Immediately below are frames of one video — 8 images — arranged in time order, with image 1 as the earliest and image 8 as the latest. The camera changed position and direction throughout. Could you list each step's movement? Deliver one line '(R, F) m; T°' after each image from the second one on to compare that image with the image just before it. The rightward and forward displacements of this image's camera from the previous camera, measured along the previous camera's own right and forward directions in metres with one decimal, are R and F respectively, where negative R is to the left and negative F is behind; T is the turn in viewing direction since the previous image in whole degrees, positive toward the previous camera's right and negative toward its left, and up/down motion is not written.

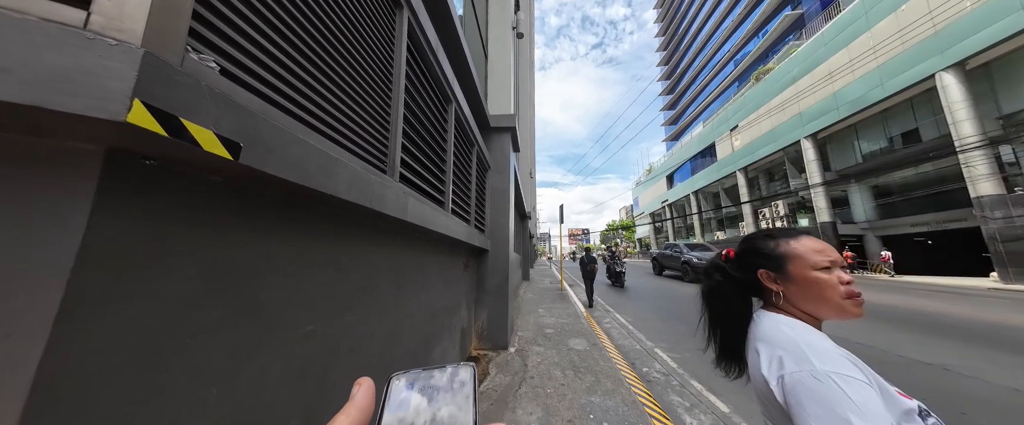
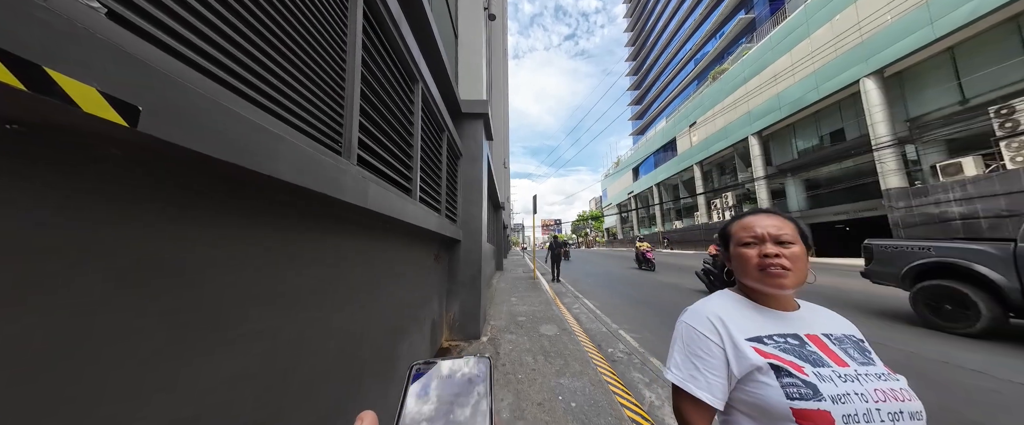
(0.0, +0.1) m; +6°
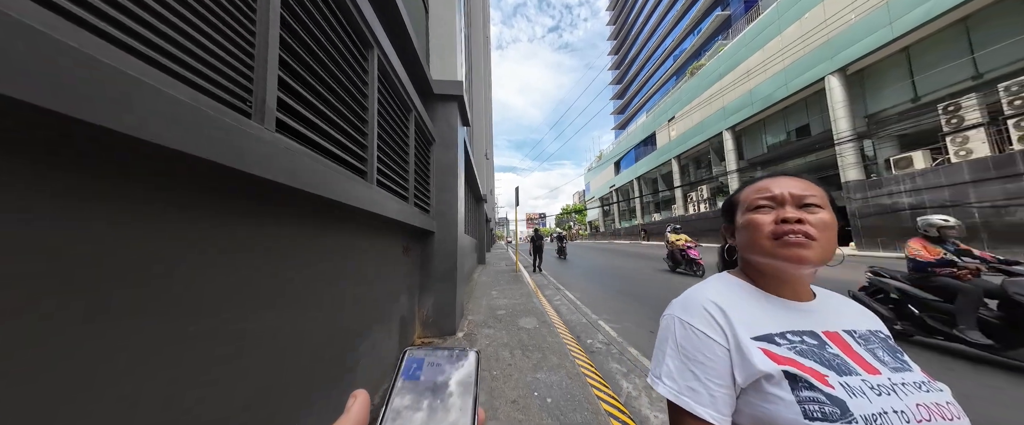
(+0.1, +0.2) m; +4°
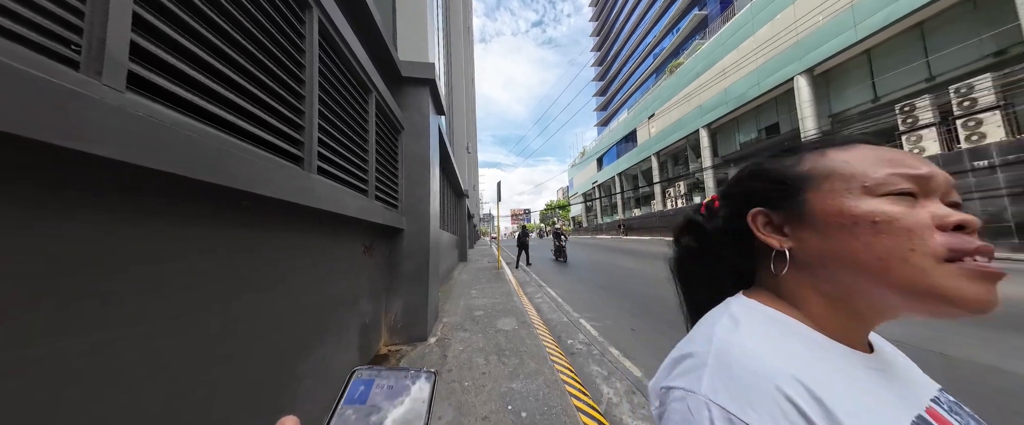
(+0.1, +0.2) m; +4°
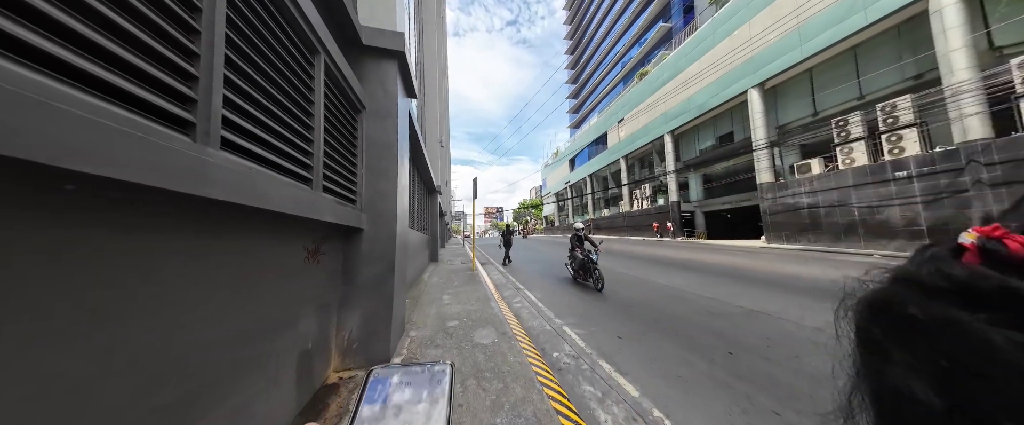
(-0.1, +0.4) m; +7°
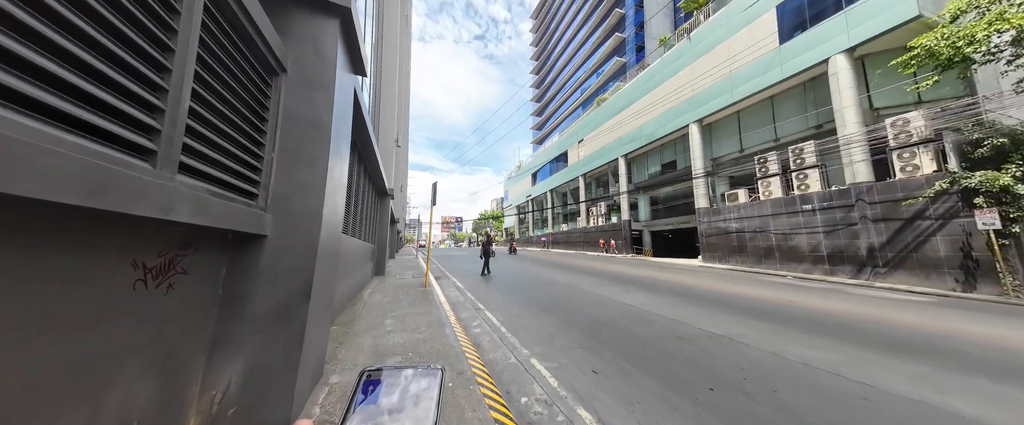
(-0.1, +0.5) m; +9°
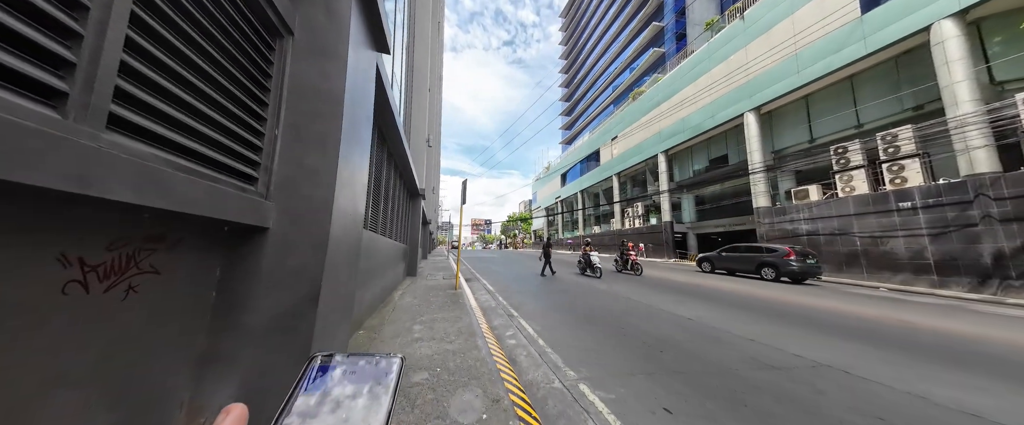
(-0.2, +0.5) m; -7°
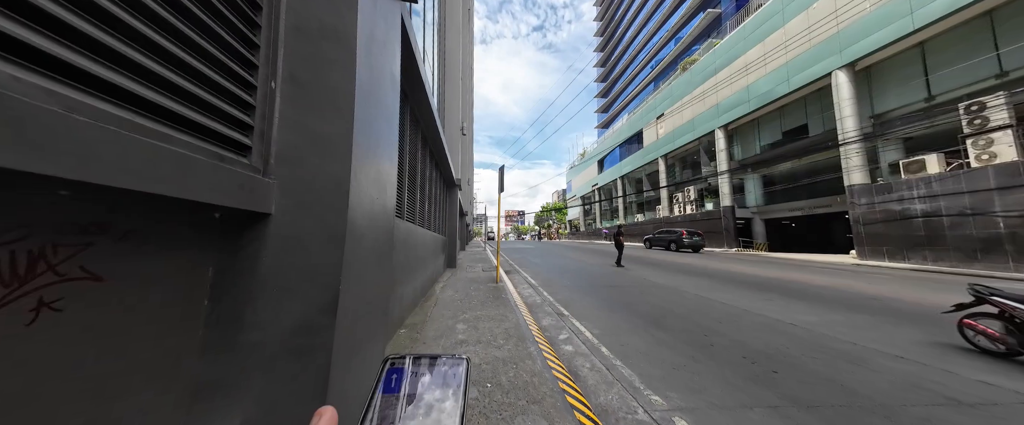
(-0.3, +0.6) m; -8°
